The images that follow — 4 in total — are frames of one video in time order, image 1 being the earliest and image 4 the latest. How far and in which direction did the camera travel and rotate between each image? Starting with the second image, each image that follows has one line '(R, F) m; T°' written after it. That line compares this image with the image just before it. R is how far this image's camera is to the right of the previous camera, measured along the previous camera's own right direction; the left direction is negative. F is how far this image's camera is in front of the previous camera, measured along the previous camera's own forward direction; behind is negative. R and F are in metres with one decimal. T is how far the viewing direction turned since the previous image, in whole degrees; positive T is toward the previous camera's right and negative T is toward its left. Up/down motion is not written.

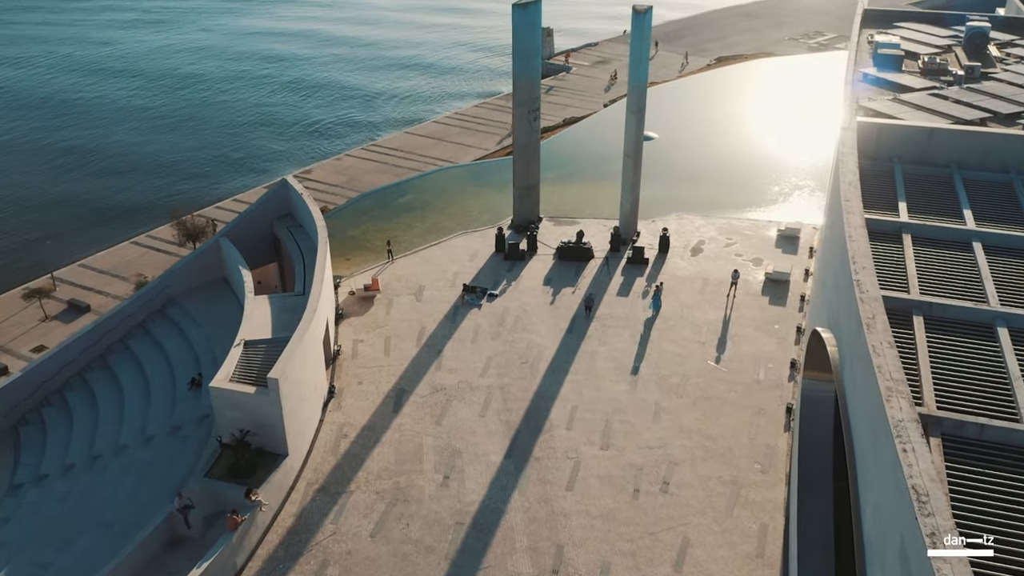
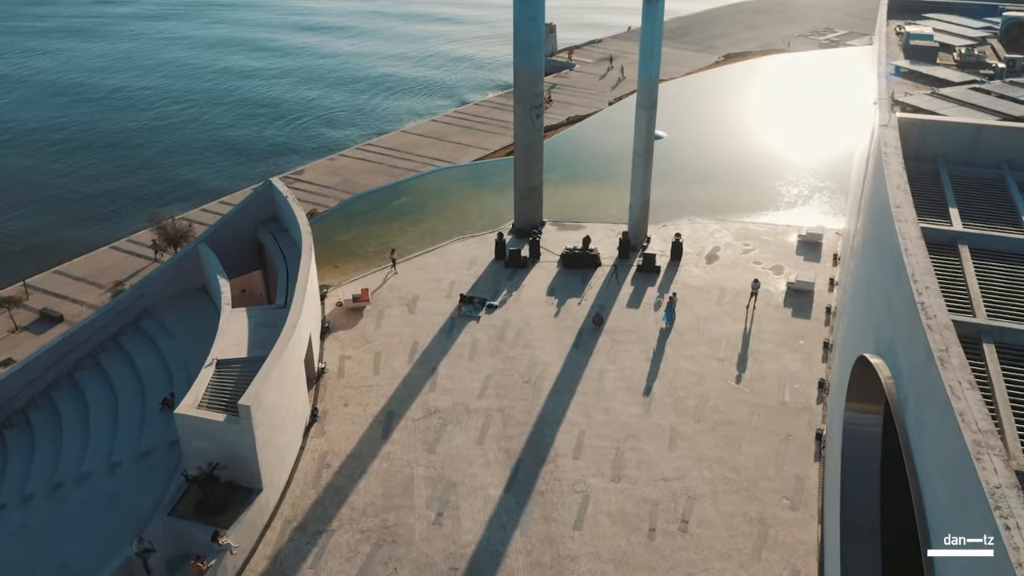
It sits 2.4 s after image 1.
(0.0, +2.1) m; 0°
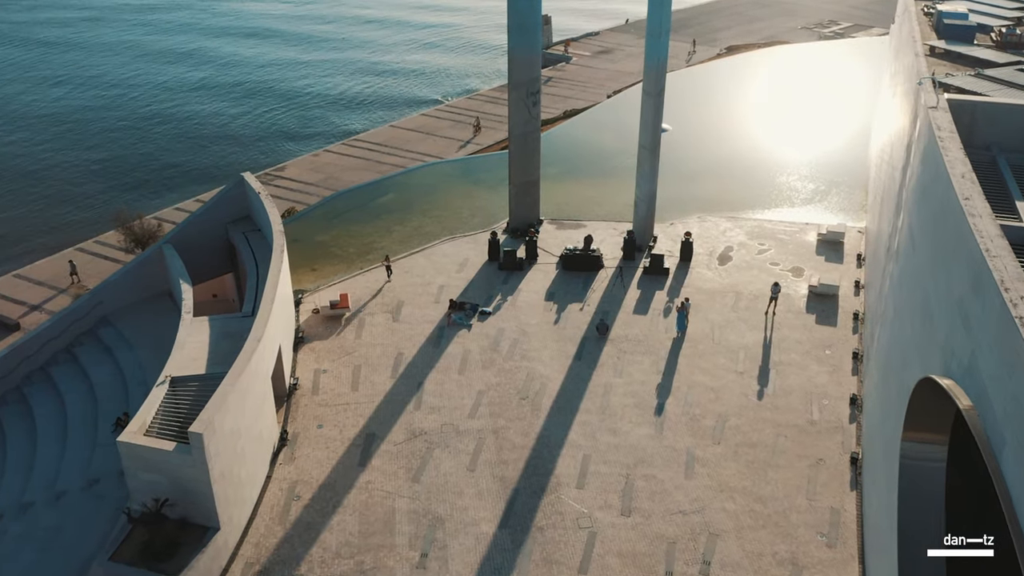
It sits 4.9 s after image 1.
(0.0, +2.4) m; 0°
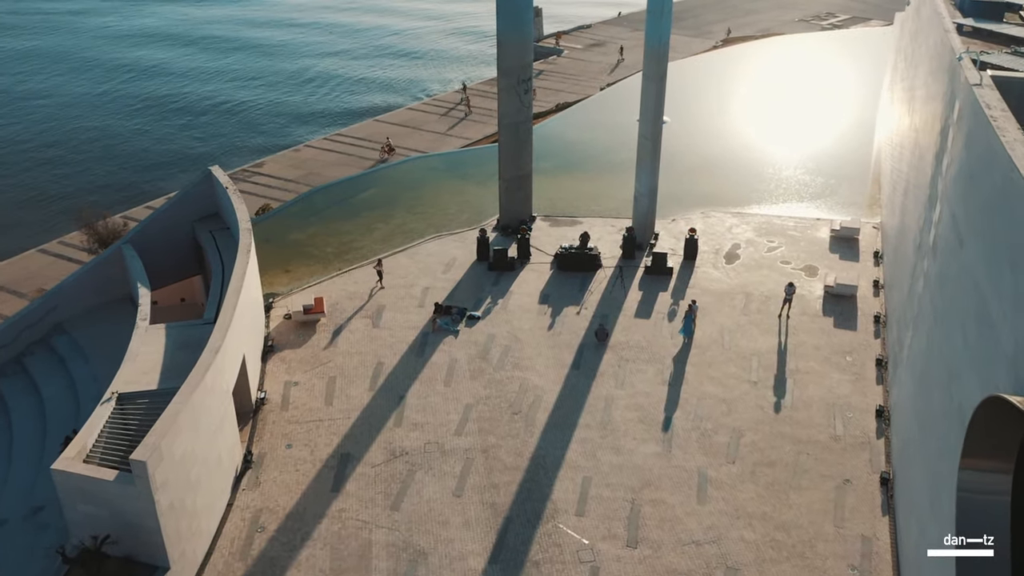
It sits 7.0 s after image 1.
(0.0, +1.9) m; +1°
